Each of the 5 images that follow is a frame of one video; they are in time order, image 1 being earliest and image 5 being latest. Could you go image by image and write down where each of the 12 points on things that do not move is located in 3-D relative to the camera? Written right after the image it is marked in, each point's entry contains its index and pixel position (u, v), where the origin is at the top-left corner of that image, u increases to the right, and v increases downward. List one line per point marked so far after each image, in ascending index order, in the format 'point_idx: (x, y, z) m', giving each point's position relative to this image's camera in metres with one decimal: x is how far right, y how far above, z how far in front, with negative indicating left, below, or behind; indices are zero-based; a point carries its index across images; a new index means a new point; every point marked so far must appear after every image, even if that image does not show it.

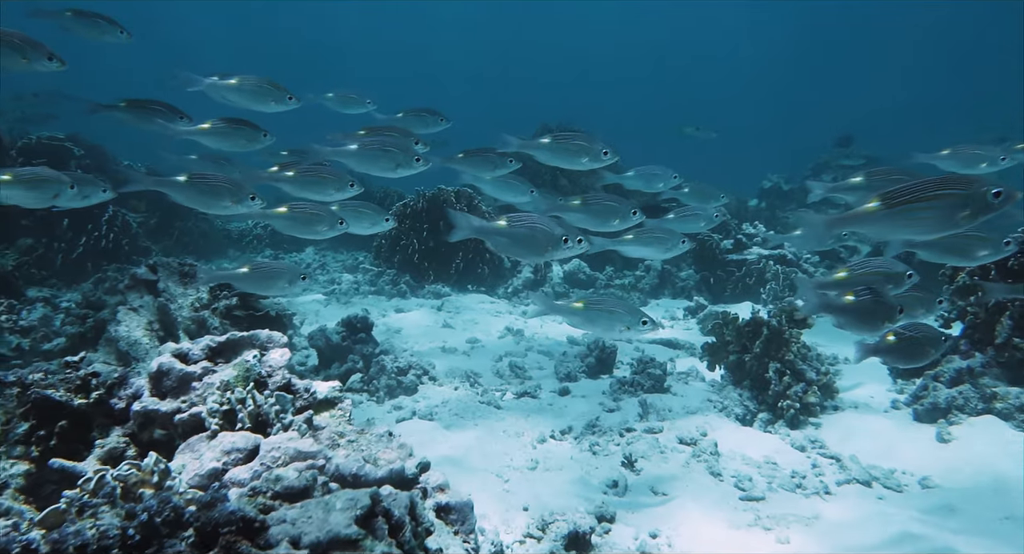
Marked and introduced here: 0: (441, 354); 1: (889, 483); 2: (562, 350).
0: (-1.2, -1.3, +9.0) m
1: (+3.1, -1.7, +4.1) m
2: (+0.9, -1.3, +9.1) m
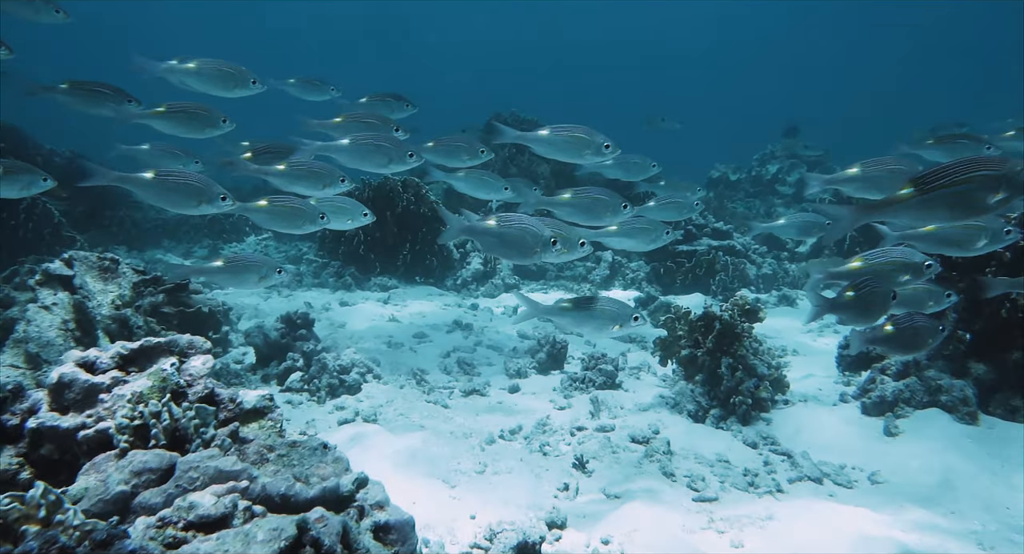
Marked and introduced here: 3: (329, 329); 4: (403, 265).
0: (-2.1, -1.2, +8.5) m
1: (+2.6, -1.6, +4.1) m
2: (0.0, -1.2, +8.8) m
3: (-3.3, -0.9, +9.1) m
4: (-2.5, +0.3, +11.5) m
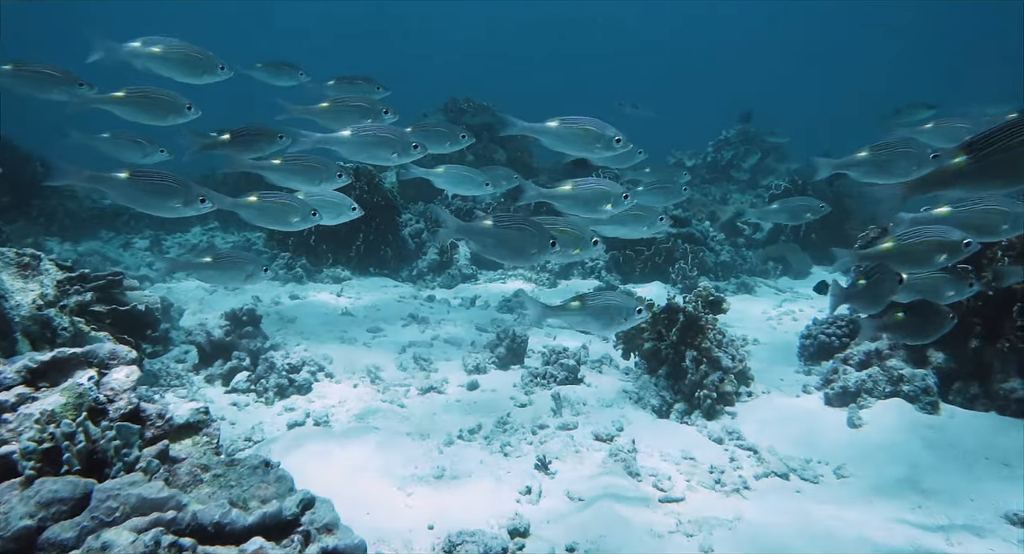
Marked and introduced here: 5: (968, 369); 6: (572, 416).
0: (-2.7, -1.1, +8.0) m
1: (+2.3, -1.6, +4.0) m
2: (-0.7, -1.0, +8.5) m
3: (-4.0, -0.8, +8.6) m
4: (-3.4, +0.4, +11.0) m
5: (+3.9, -0.8, +4.3) m
6: (+0.7, -1.6, +5.9) m
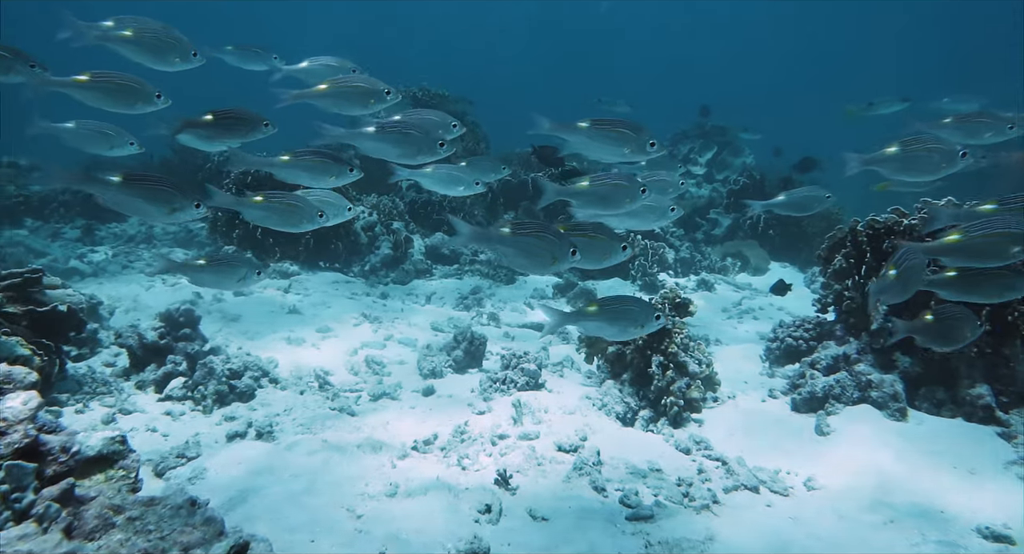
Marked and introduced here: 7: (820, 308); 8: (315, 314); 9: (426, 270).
0: (-3.4, -1.1, +7.4) m
1: (+2.0, -1.6, +3.9) m
2: (-1.4, -1.0, +8.1) m
3: (-4.6, -0.8, +7.9) m
4: (-4.3, +0.5, +10.3) m
5: (+3.6, -0.8, +4.3) m
6: (+0.2, -1.6, +5.6) m
7: (+3.2, -0.4, +5.3) m
8: (-3.4, -0.7, +8.6) m
9: (-1.8, +0.1, +10.5) m
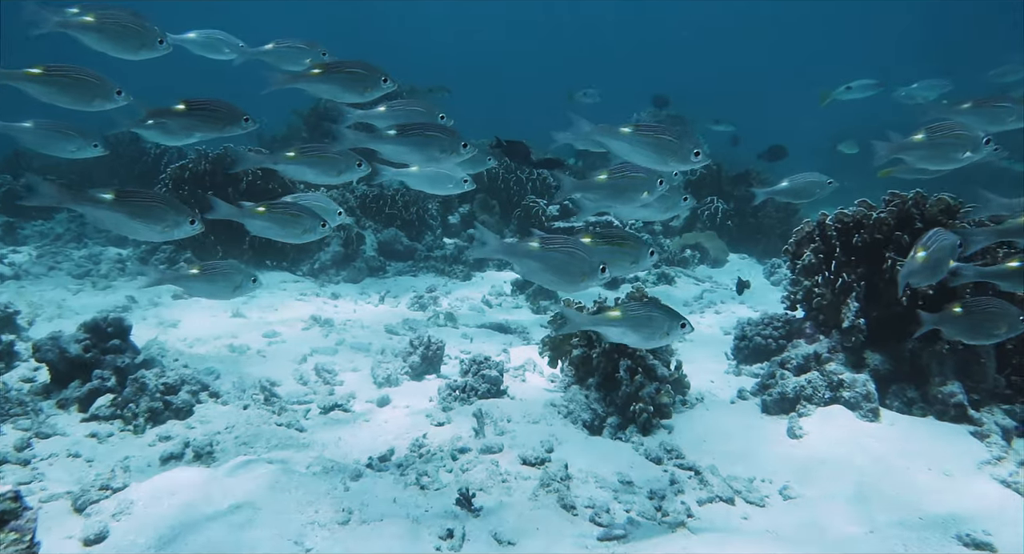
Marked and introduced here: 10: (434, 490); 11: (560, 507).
0: (-3.9, -1.2, +6.8) m
1: (+1.7, -1.6, +3.7) m
2: (-2.0, -1.0, +7.6) m
3: (-5.2, -0.9, +7.1) m
4: (-5.1, +0.4, +9.5) m
5: (+3.2, -0.8, +4.2) m
6: (-0.2, -1.6, +5.3) m
7: (+2.8, -0.3, +5.2) m
8: (-4.0, -0.7, +7.9) m
9: (-2.6, +0.2, +10.0) m
10: (-0.7, -2.0, +4.8) m
11: (+0.4, -1.8, +3.9) m
